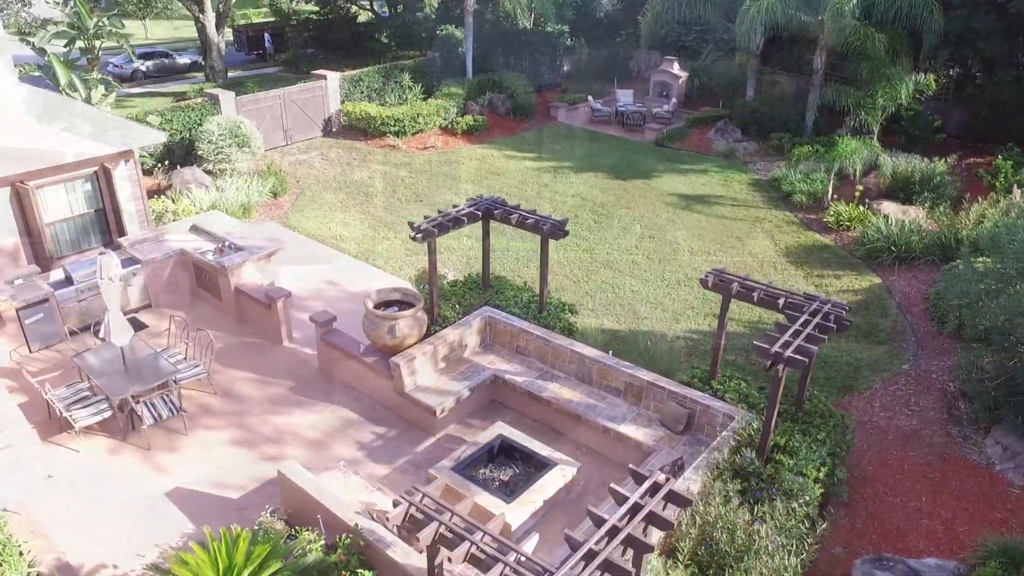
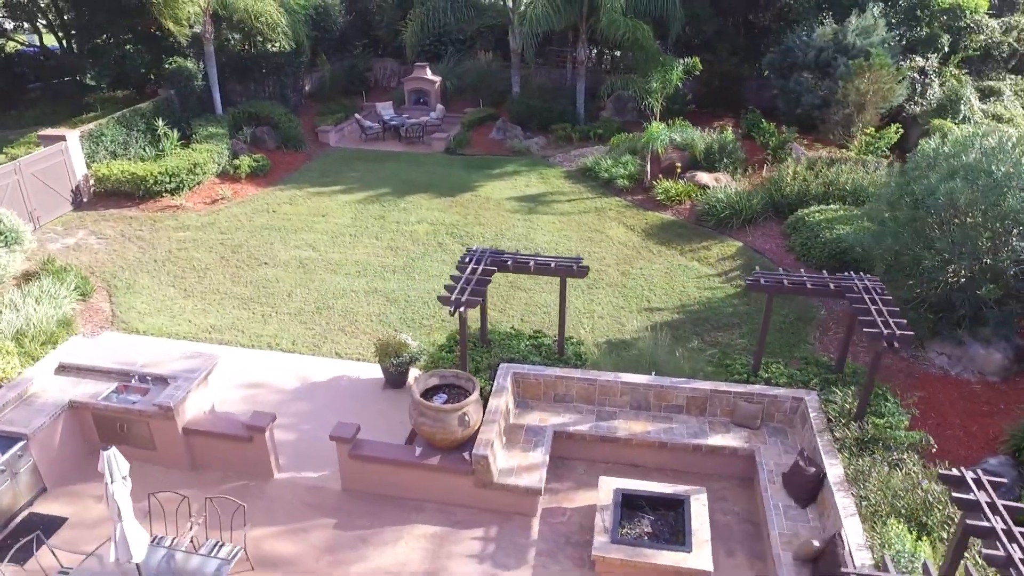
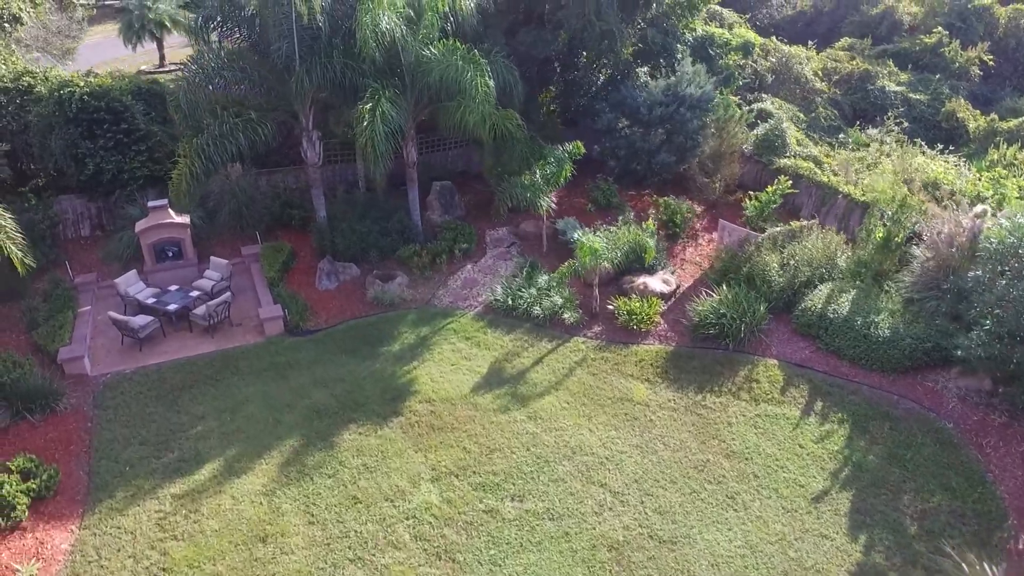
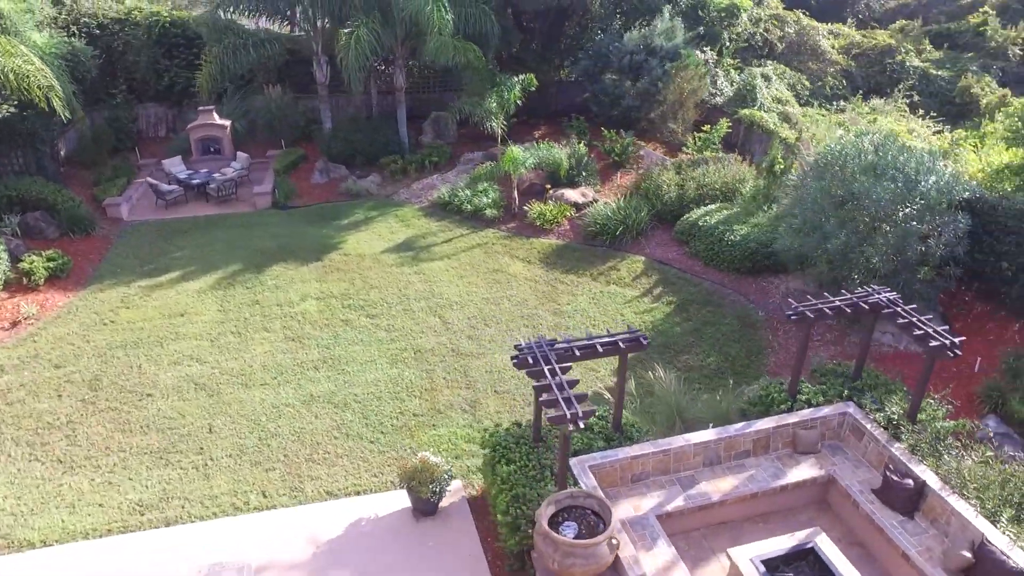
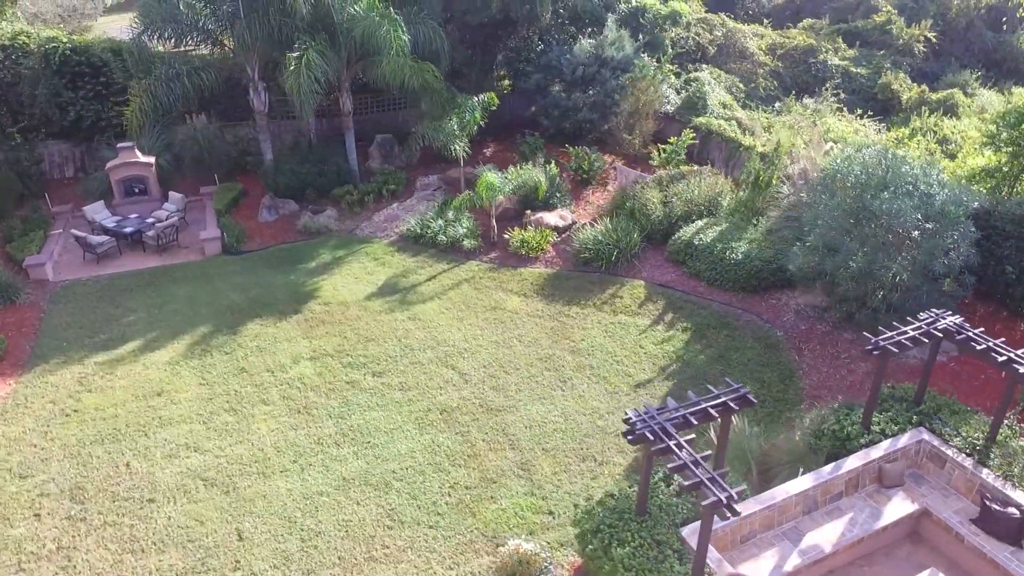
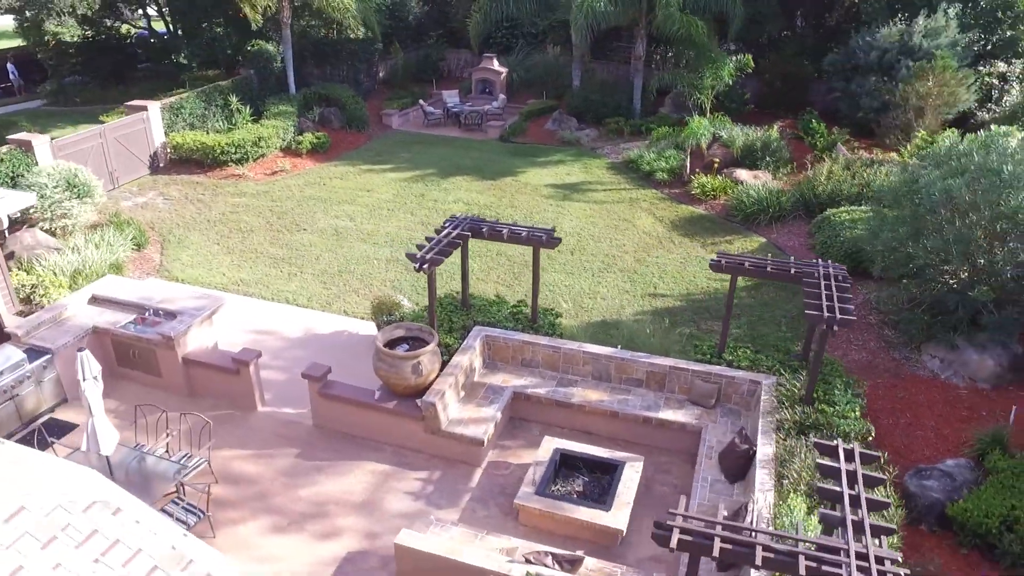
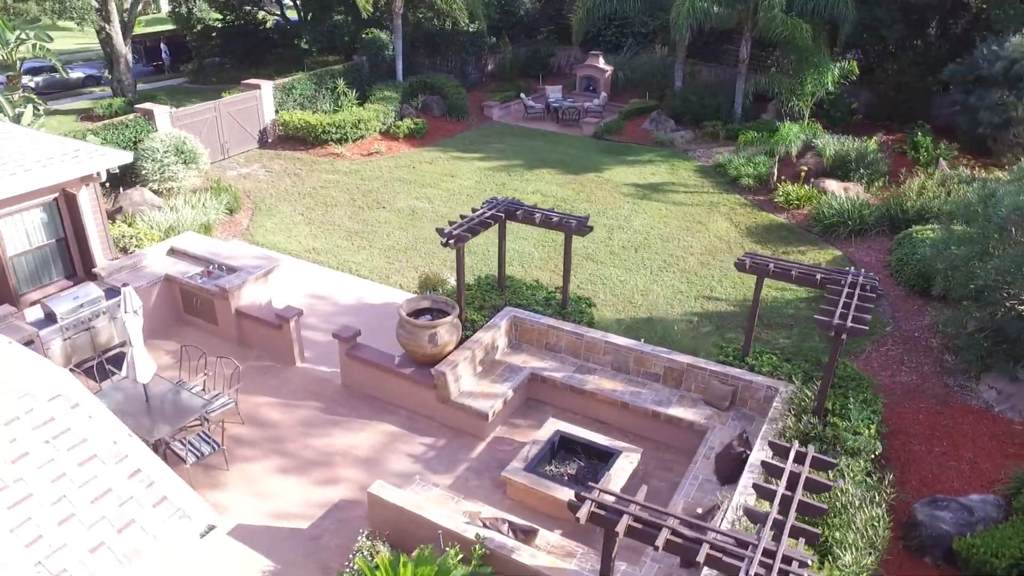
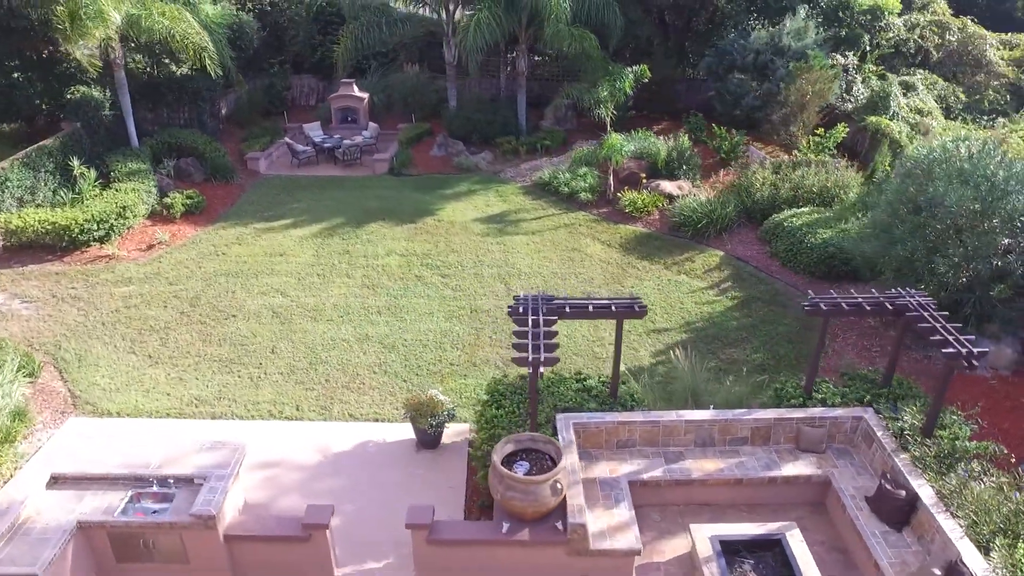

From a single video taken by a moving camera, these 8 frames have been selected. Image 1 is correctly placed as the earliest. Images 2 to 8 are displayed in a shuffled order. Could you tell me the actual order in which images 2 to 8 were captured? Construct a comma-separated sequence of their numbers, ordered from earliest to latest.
7, 6, 2, 8, 4, 5, 3
